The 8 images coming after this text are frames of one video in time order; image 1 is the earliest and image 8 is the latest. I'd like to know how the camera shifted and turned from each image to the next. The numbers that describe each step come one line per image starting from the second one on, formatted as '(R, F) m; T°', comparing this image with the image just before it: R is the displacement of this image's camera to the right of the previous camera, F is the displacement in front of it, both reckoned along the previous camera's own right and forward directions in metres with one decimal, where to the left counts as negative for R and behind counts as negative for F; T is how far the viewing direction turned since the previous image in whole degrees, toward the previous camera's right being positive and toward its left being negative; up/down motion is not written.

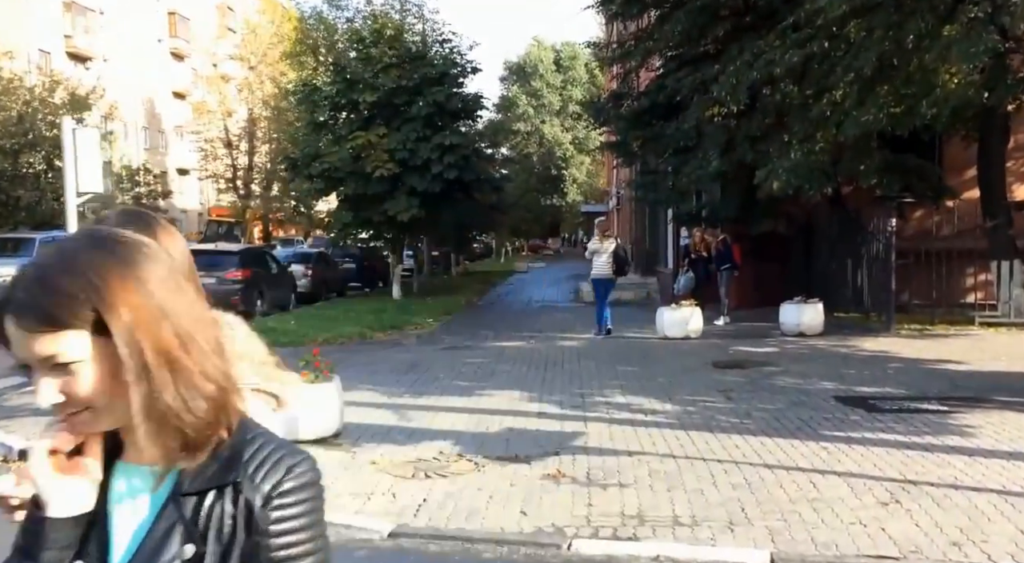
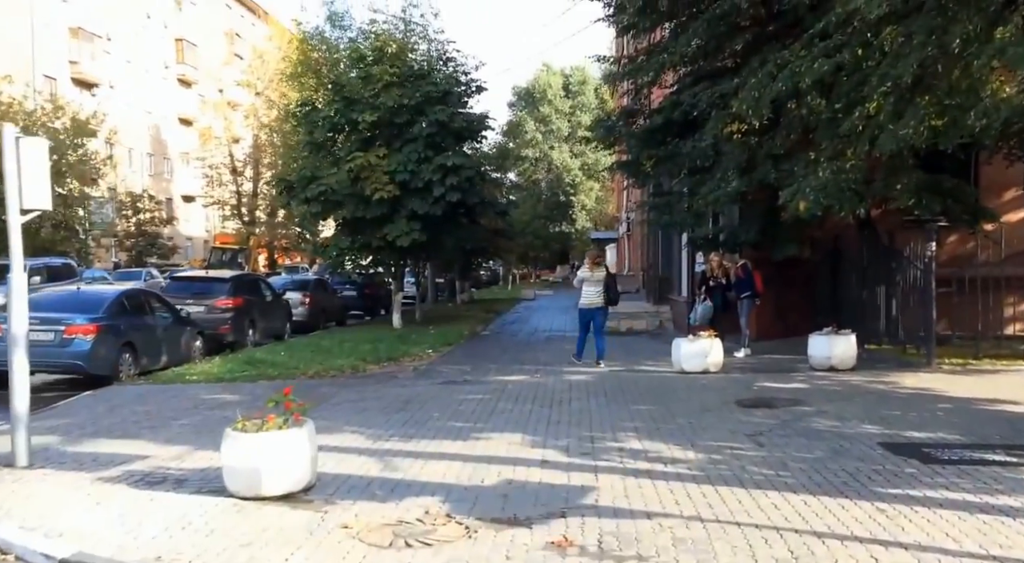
(+0.1, +1.1) m; -1°
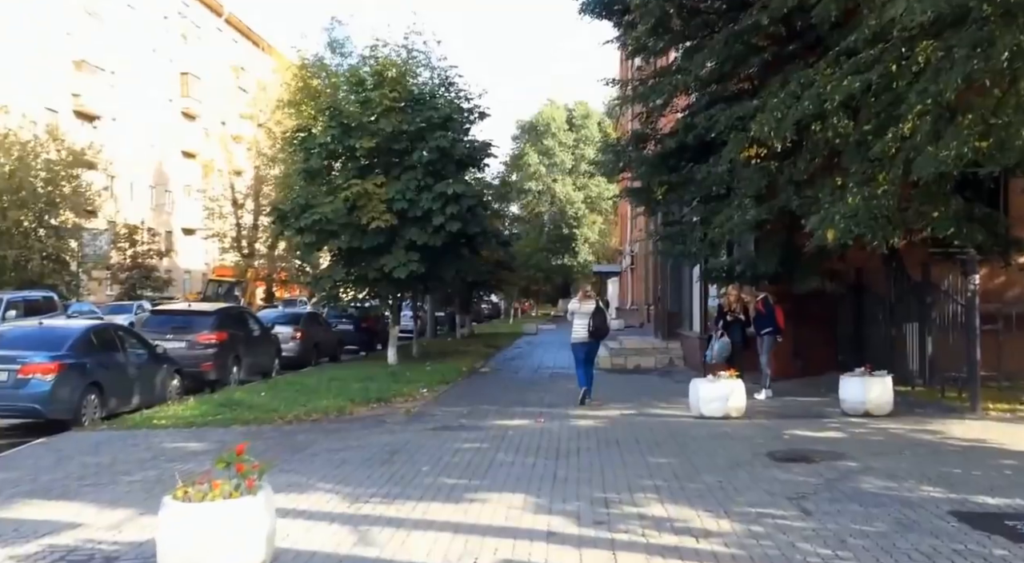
(0.0, +1.2) m; 0°
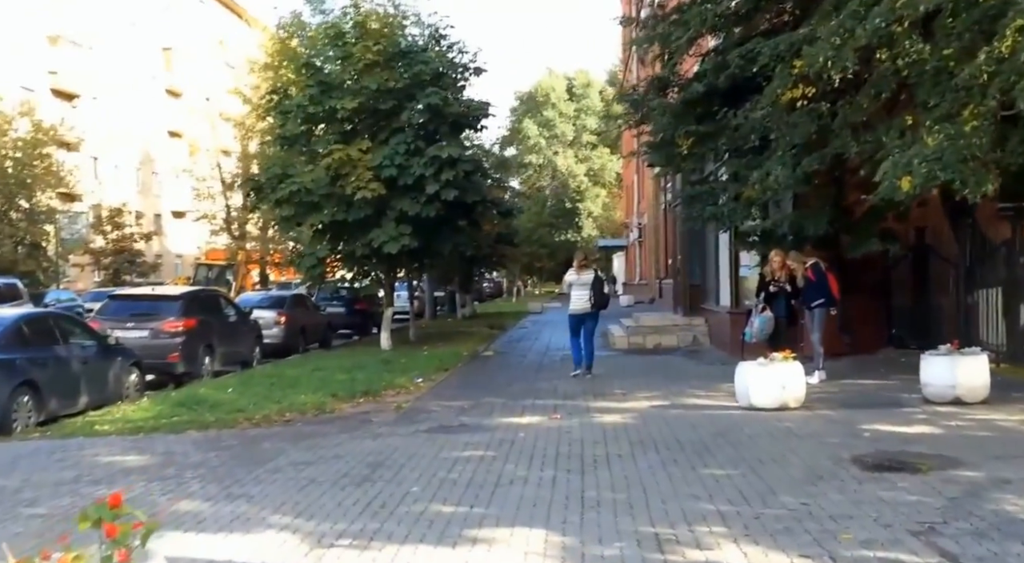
(-0.1, +2.1) m; 0°
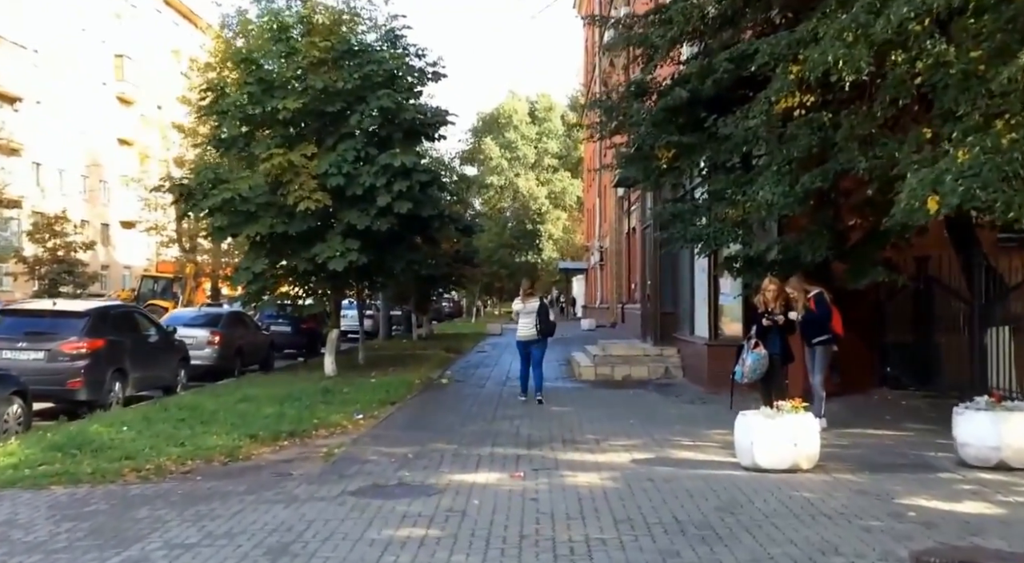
(0.0, +1.9) m; +2°
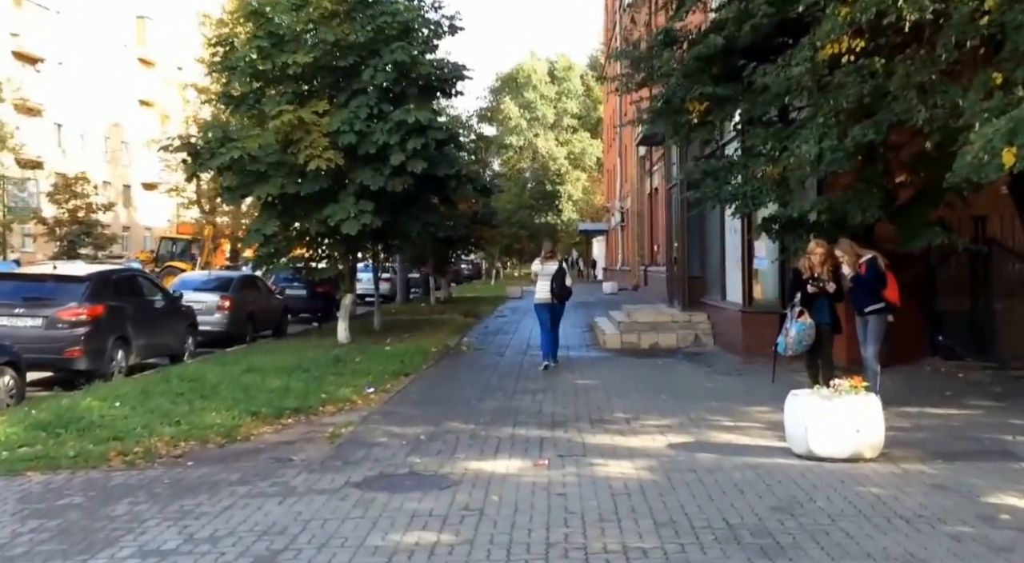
(0.0, +0.9) m; -1°
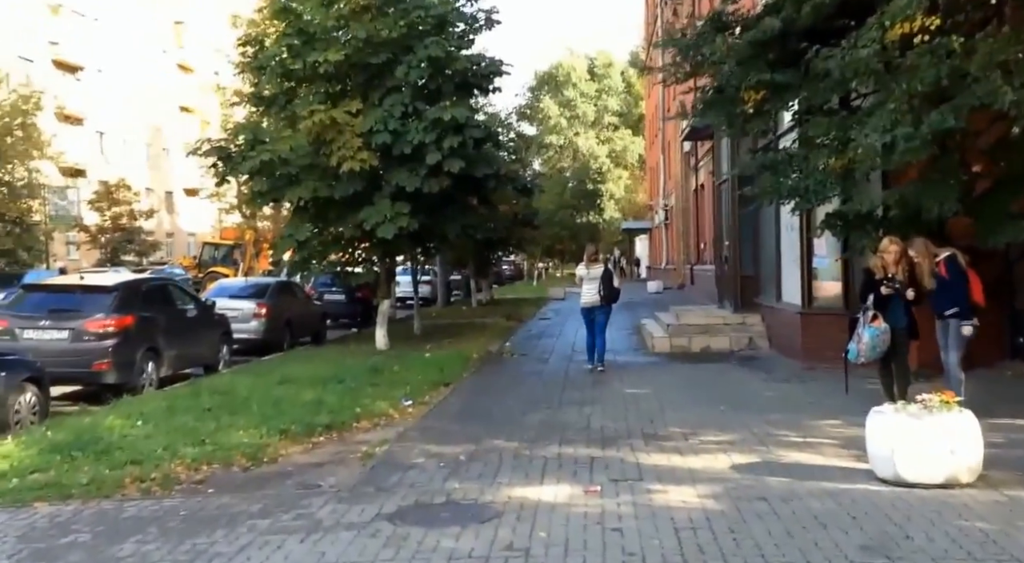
(0.0, +0.7) m; -2°
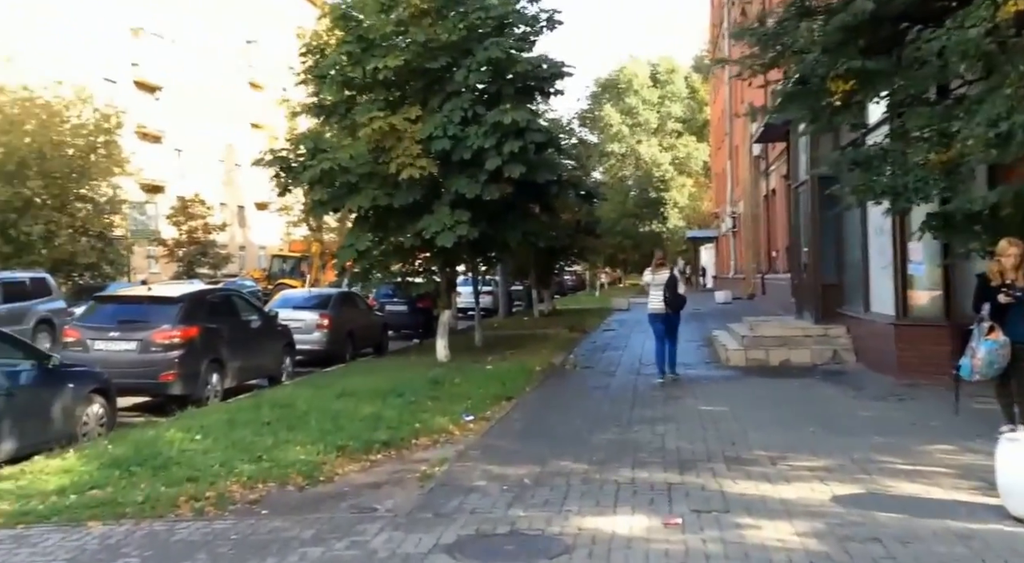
(-0.1, +0.7) m; -4°
